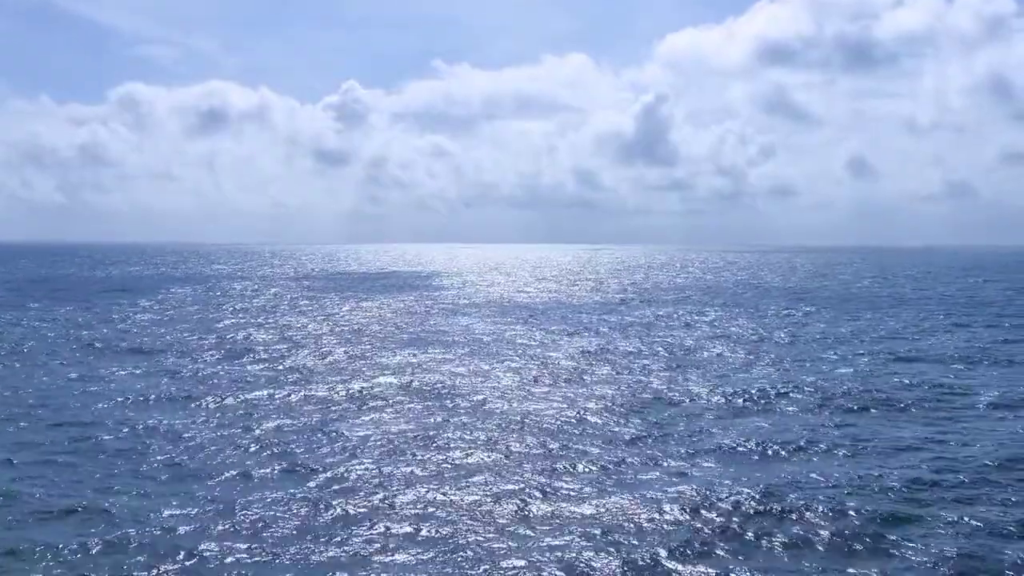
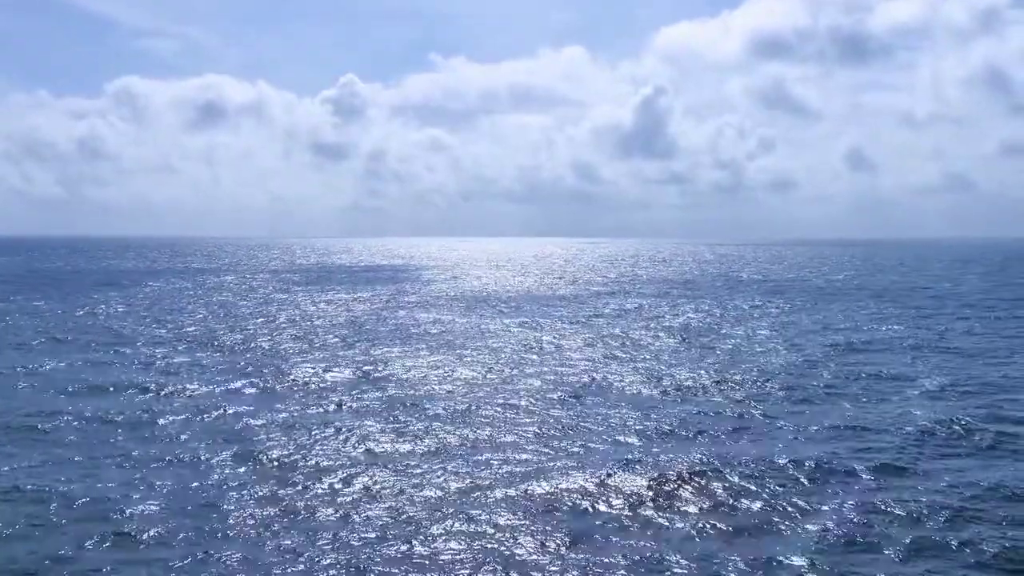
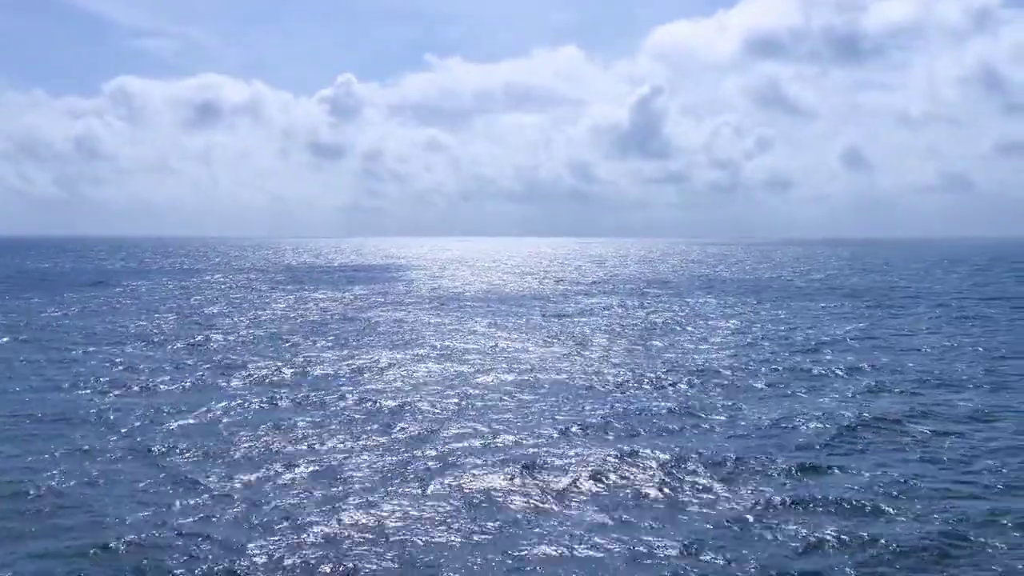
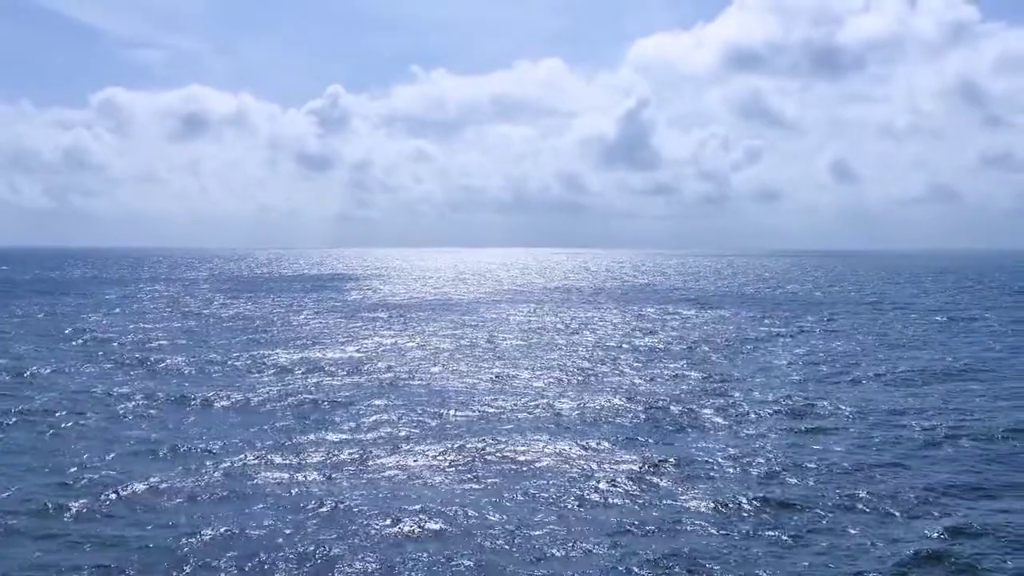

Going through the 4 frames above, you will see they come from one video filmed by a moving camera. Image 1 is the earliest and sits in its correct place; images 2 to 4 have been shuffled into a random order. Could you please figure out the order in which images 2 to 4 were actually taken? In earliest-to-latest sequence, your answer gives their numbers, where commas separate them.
2, 3, 4
